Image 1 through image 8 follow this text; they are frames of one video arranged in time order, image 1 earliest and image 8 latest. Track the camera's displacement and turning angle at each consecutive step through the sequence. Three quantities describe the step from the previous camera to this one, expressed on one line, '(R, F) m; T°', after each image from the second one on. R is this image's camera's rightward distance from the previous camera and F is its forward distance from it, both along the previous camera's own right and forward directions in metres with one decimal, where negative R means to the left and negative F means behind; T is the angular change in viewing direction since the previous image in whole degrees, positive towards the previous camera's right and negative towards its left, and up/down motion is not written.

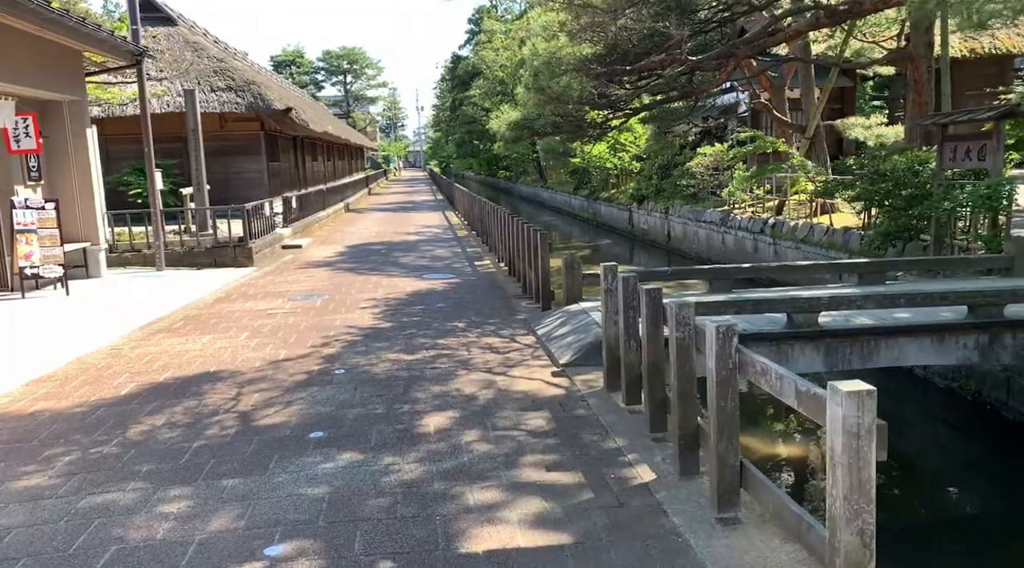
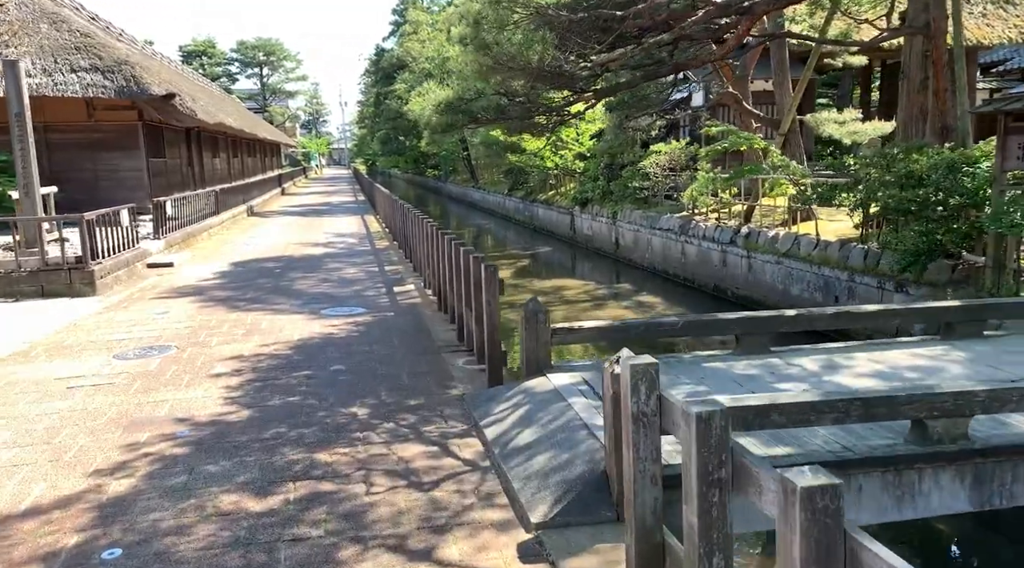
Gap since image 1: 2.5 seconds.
(0.0, +2.1) m; +5°
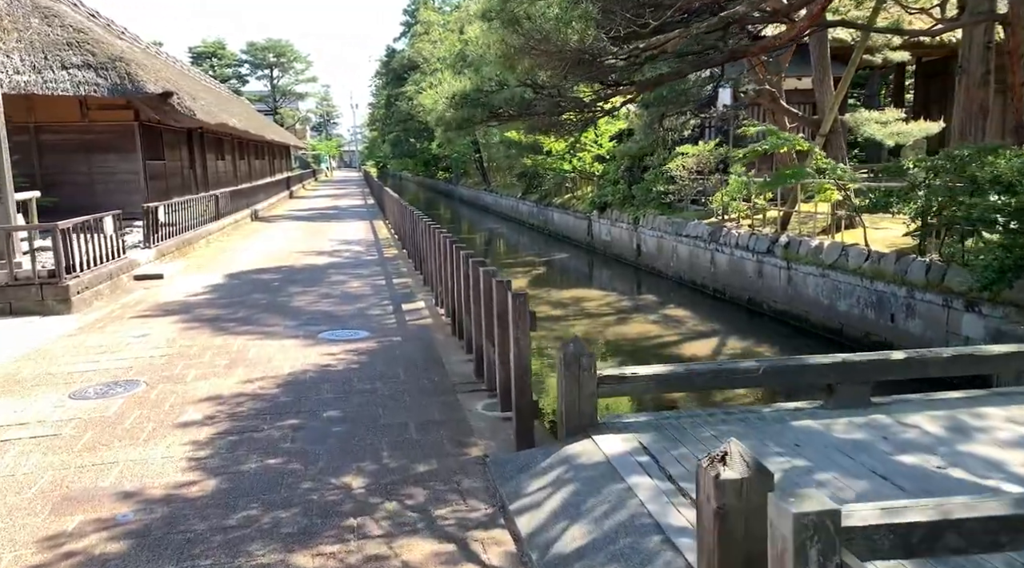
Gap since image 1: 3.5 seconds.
(-0.1, +0.8) m; -1°
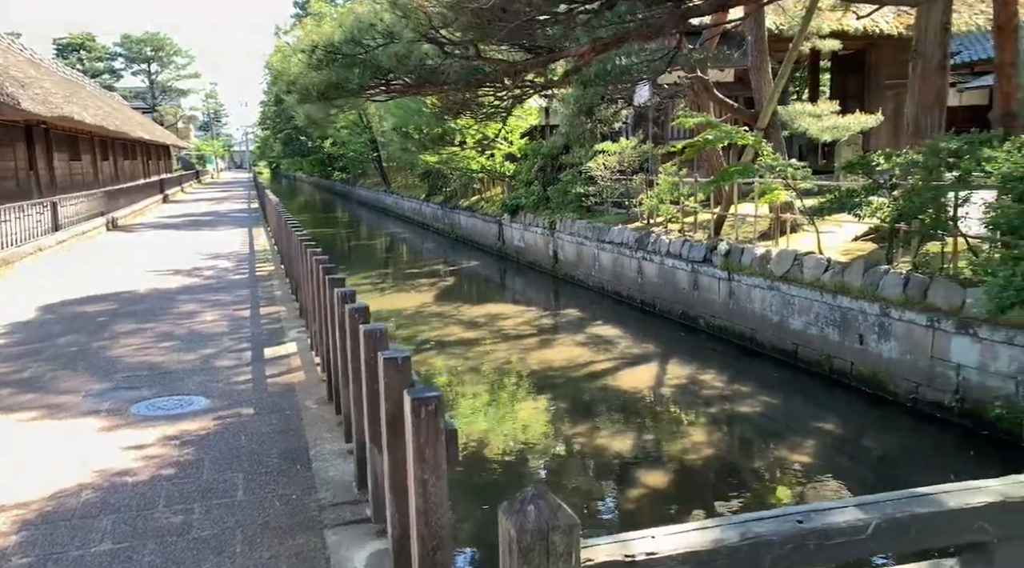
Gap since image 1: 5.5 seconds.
(0.0, +1.6) m; +6°
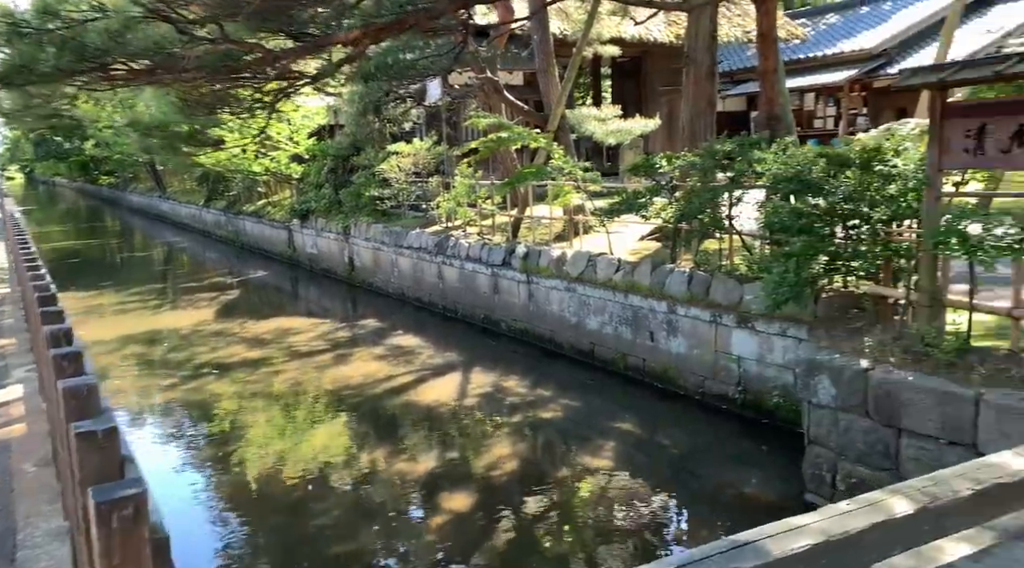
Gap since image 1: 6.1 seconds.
(+0.1, +0.4) m; +13°
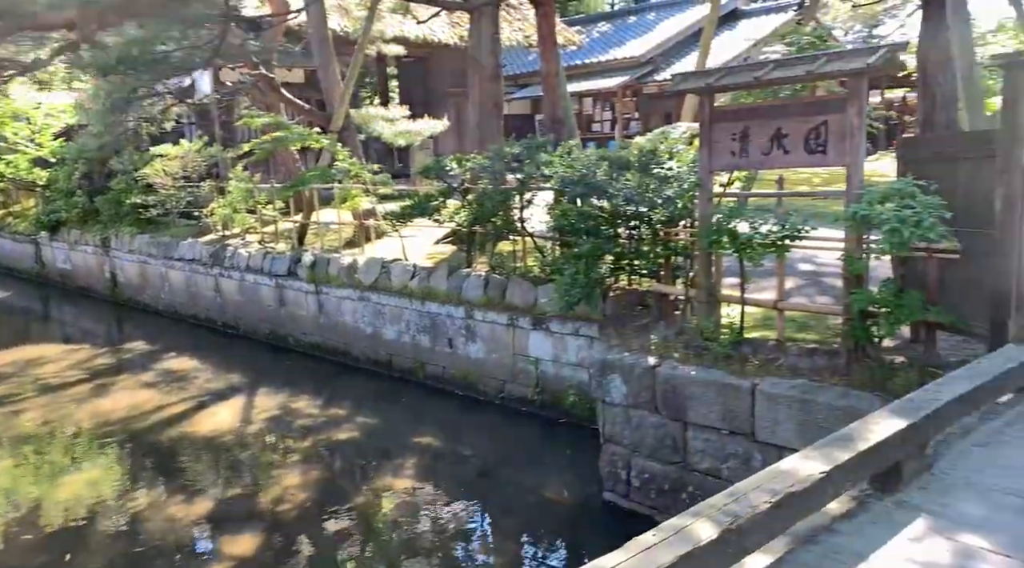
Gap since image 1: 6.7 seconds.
(+0.1, +0.4) m; +13°
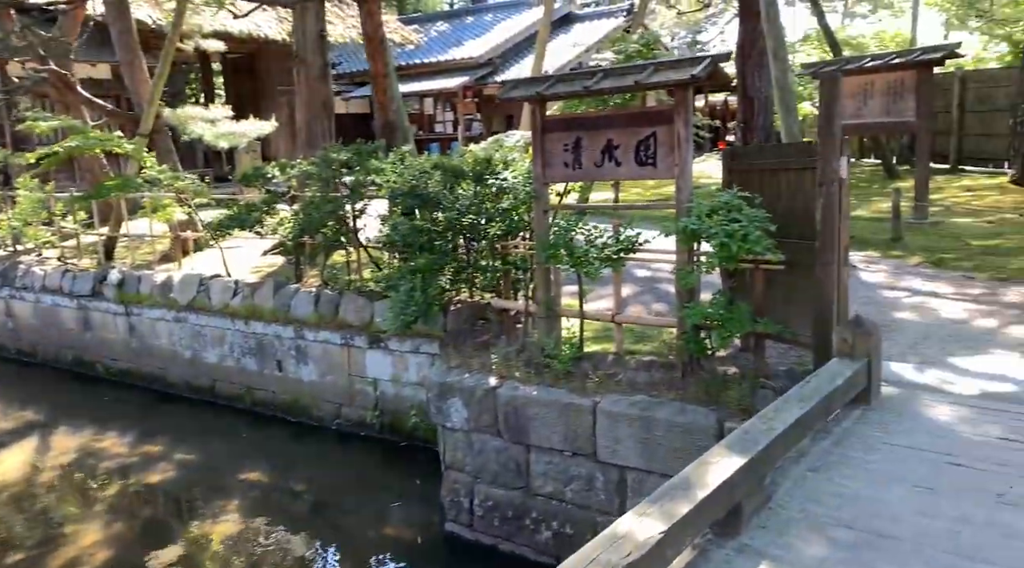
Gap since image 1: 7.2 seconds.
(+0.1, +0.4) m; +10°
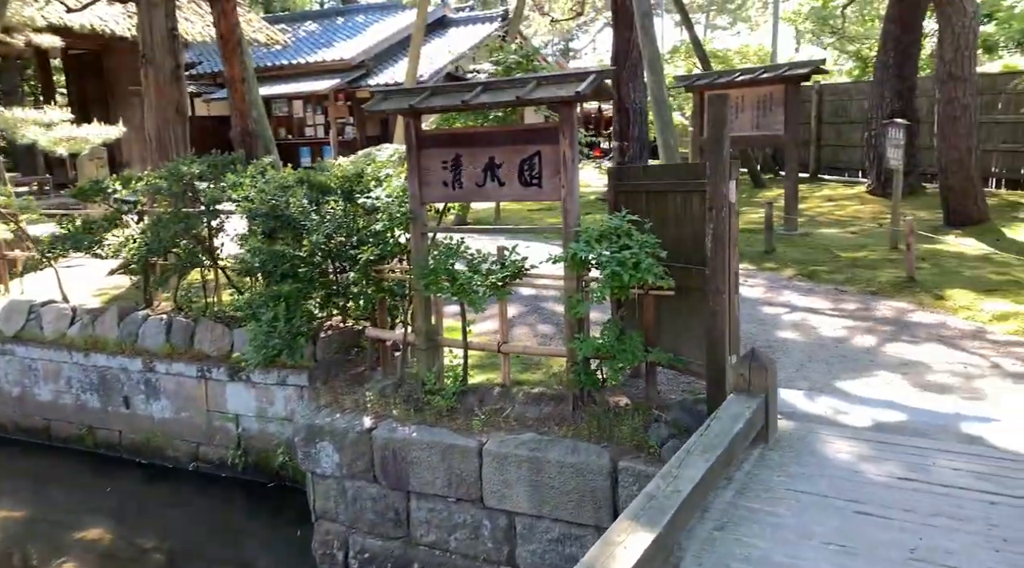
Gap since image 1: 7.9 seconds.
(0.0, +0.5) m; +8°
